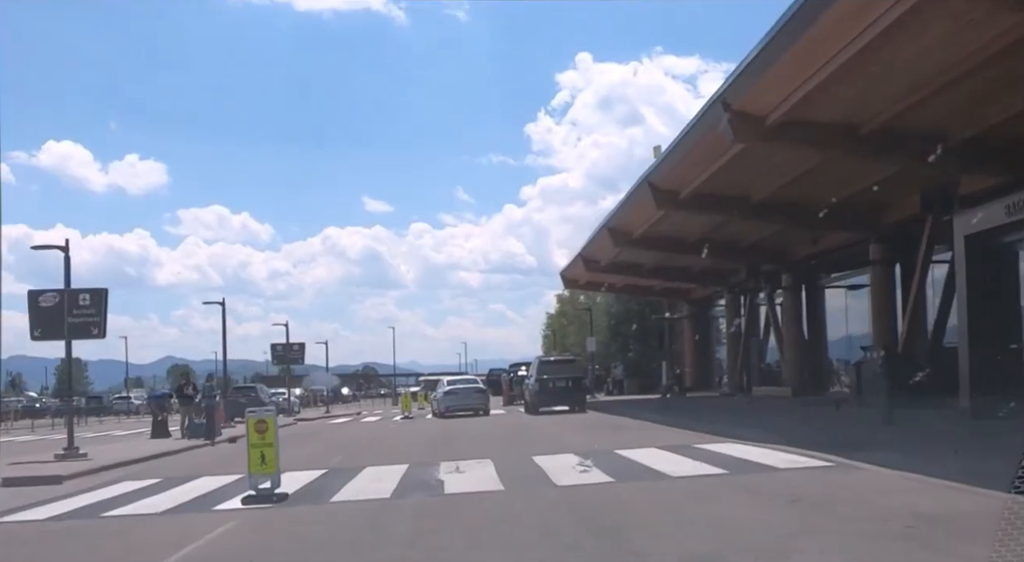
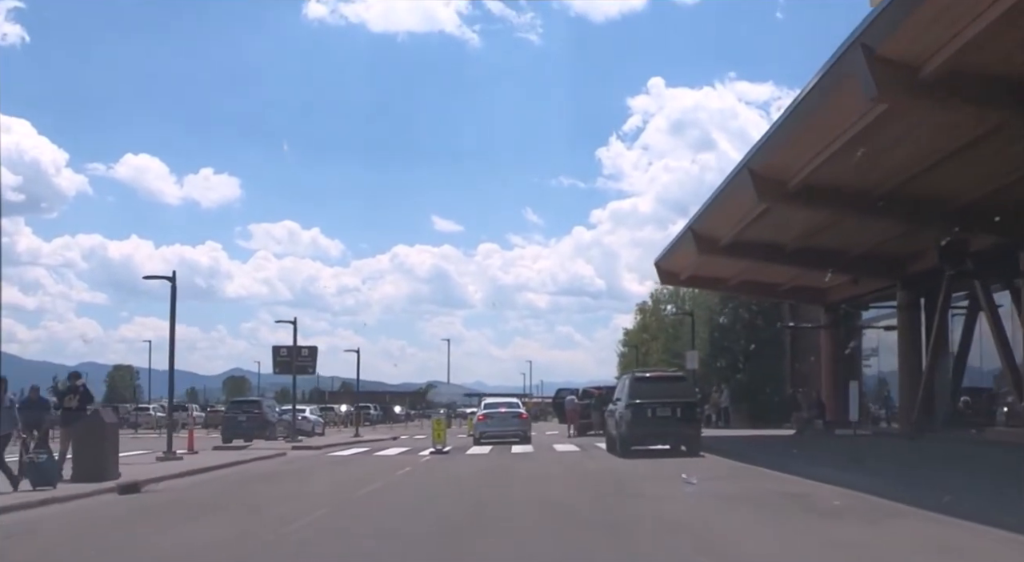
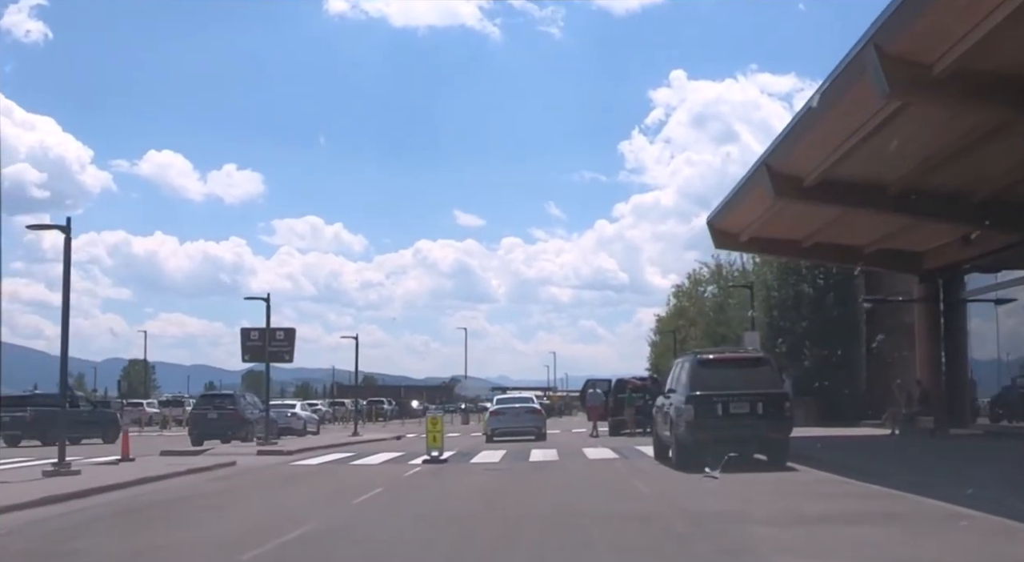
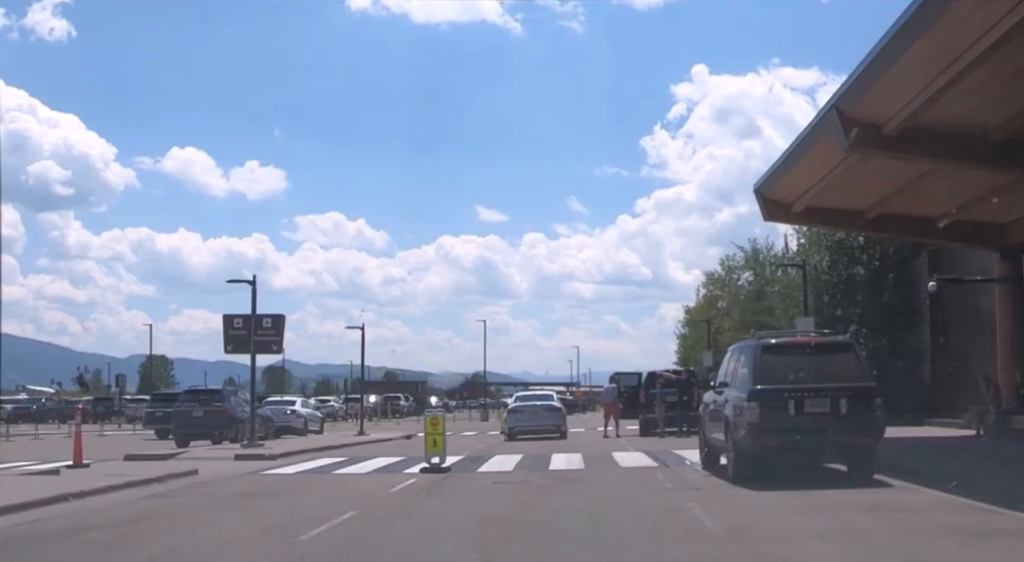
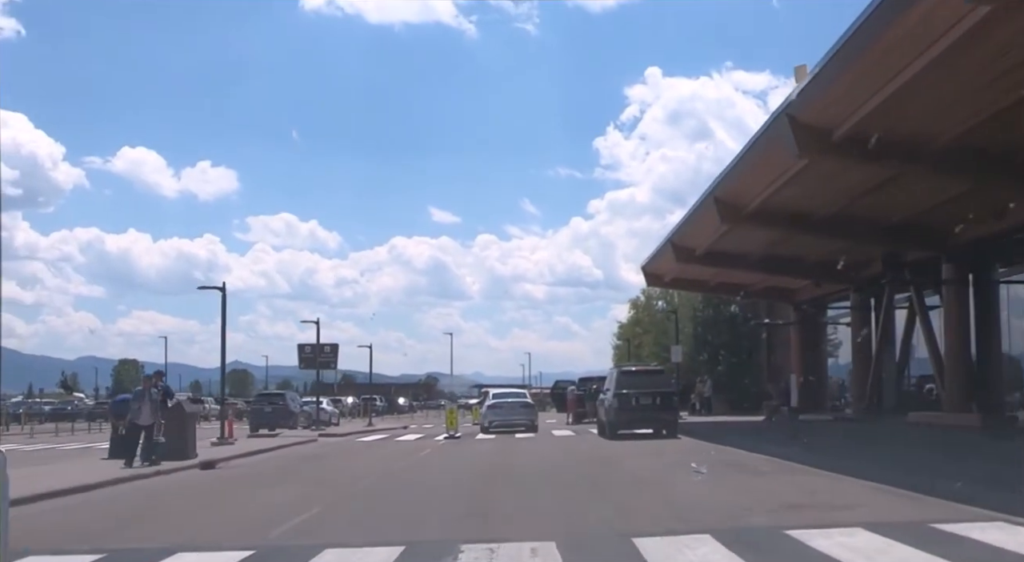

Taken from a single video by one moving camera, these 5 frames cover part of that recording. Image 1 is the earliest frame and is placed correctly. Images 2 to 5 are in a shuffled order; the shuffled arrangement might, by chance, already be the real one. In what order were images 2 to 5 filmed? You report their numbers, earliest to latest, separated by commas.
5, 2, 3, 4
